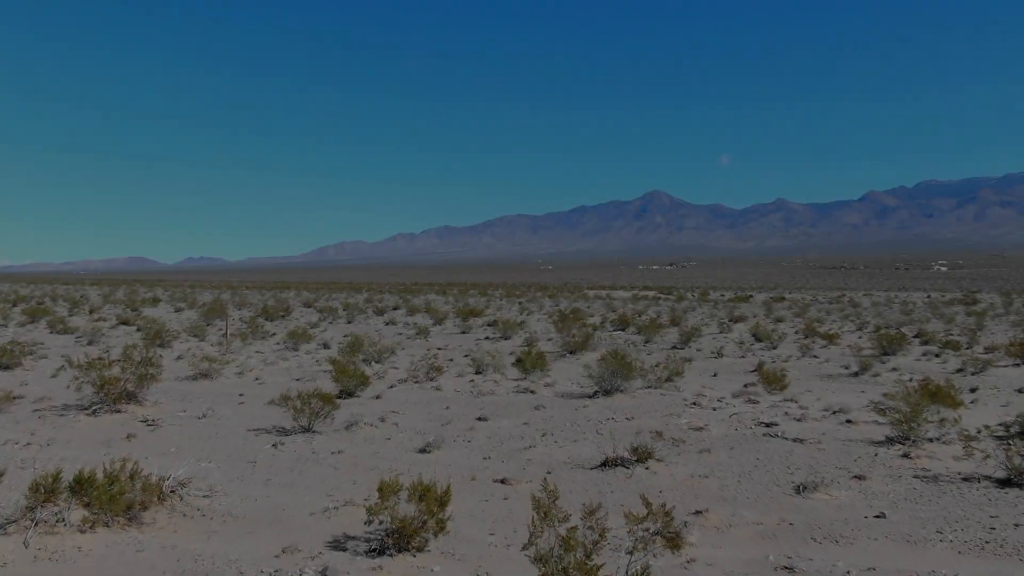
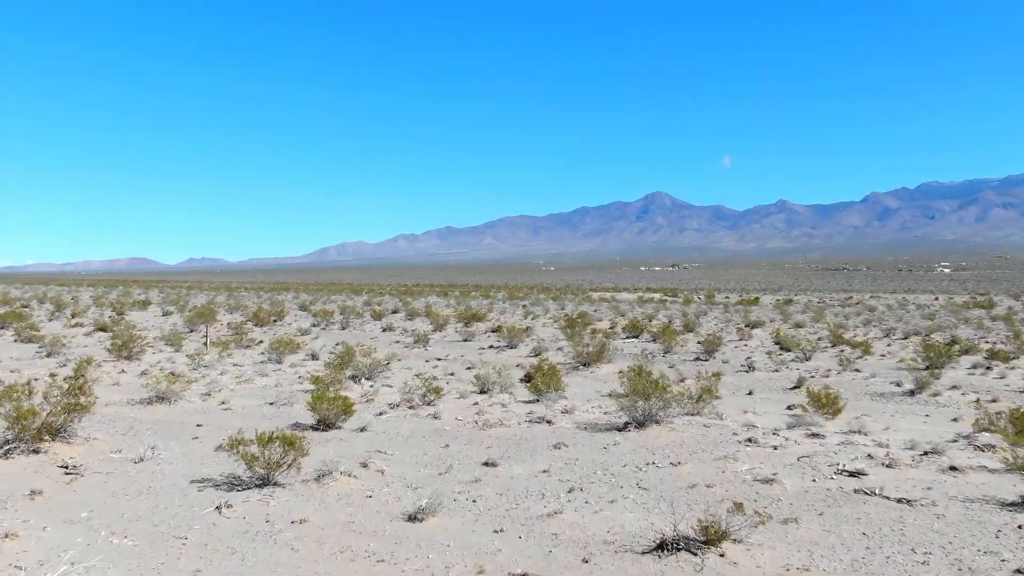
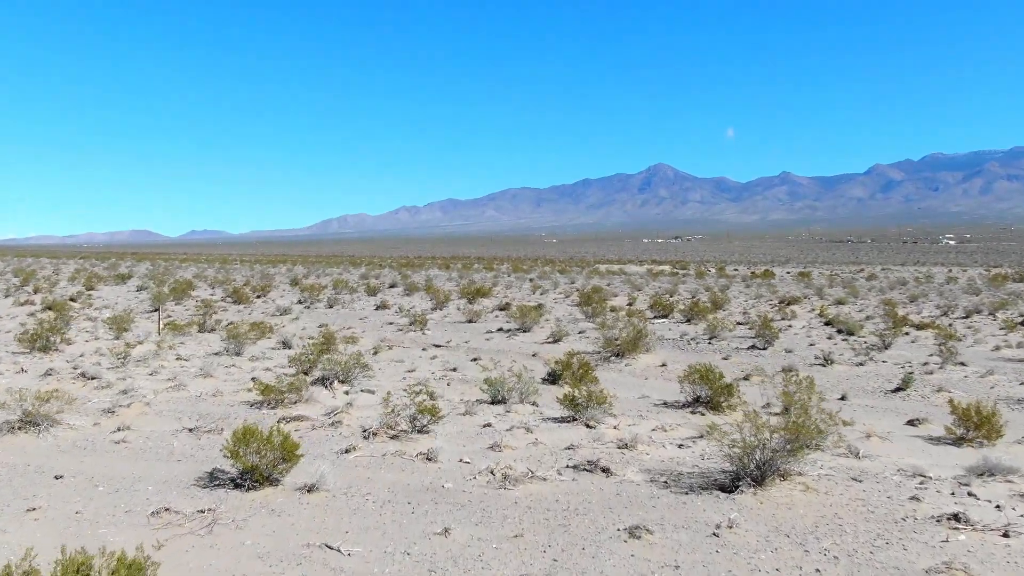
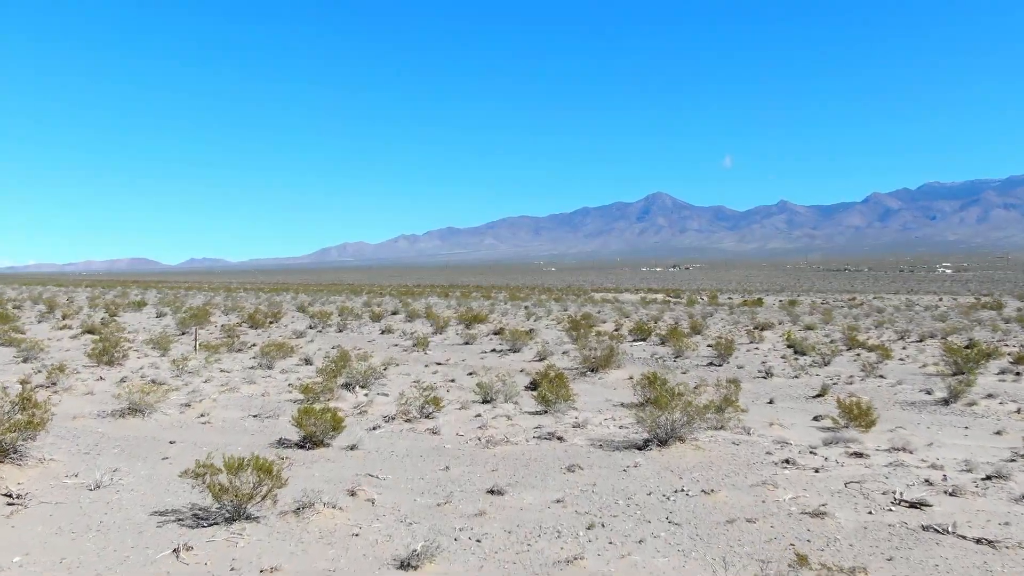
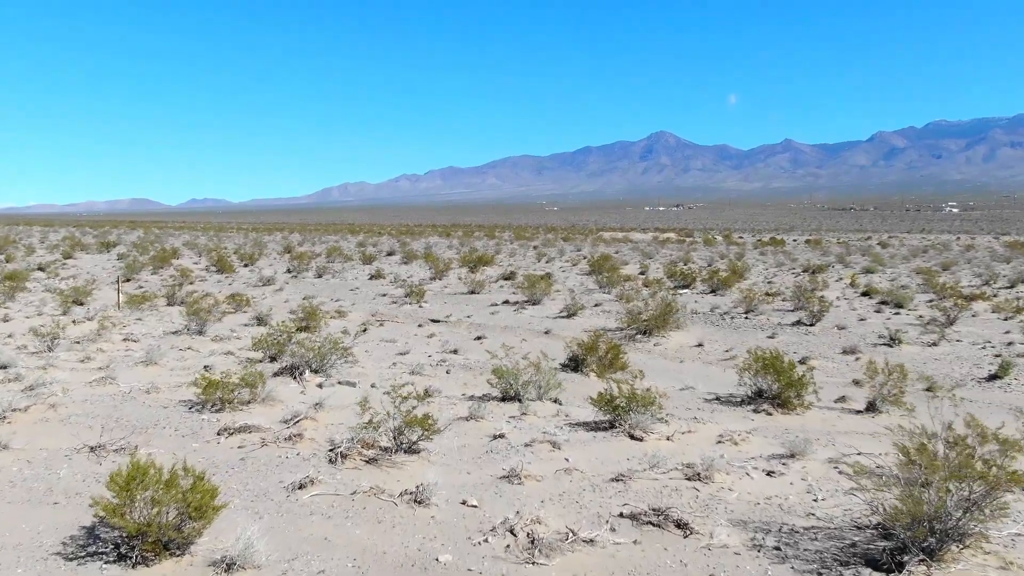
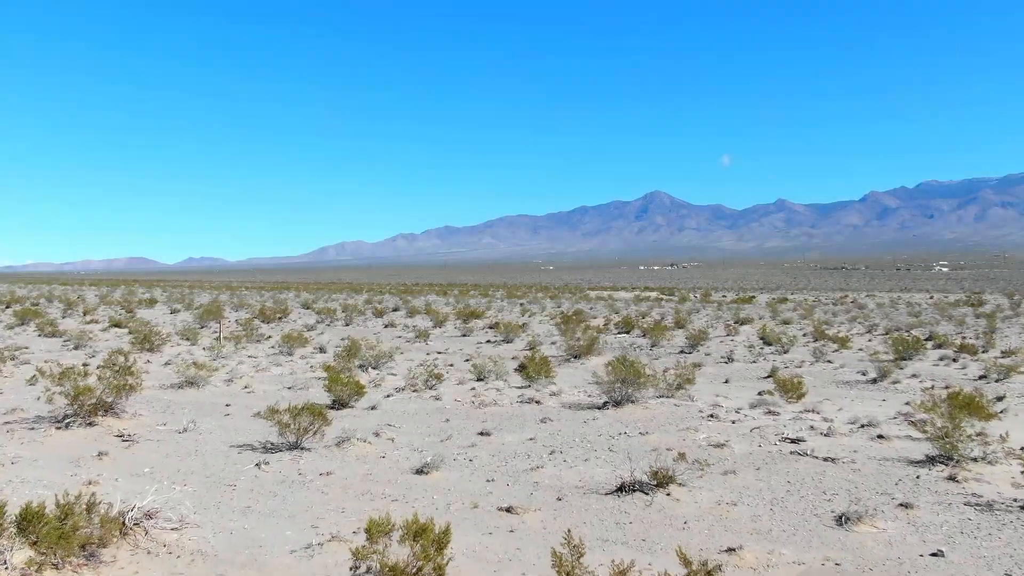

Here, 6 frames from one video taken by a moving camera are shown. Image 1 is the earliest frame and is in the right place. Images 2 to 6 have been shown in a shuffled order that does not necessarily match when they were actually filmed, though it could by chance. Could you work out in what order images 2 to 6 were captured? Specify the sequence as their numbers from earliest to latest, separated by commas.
6, 2, 4, 3, 5
